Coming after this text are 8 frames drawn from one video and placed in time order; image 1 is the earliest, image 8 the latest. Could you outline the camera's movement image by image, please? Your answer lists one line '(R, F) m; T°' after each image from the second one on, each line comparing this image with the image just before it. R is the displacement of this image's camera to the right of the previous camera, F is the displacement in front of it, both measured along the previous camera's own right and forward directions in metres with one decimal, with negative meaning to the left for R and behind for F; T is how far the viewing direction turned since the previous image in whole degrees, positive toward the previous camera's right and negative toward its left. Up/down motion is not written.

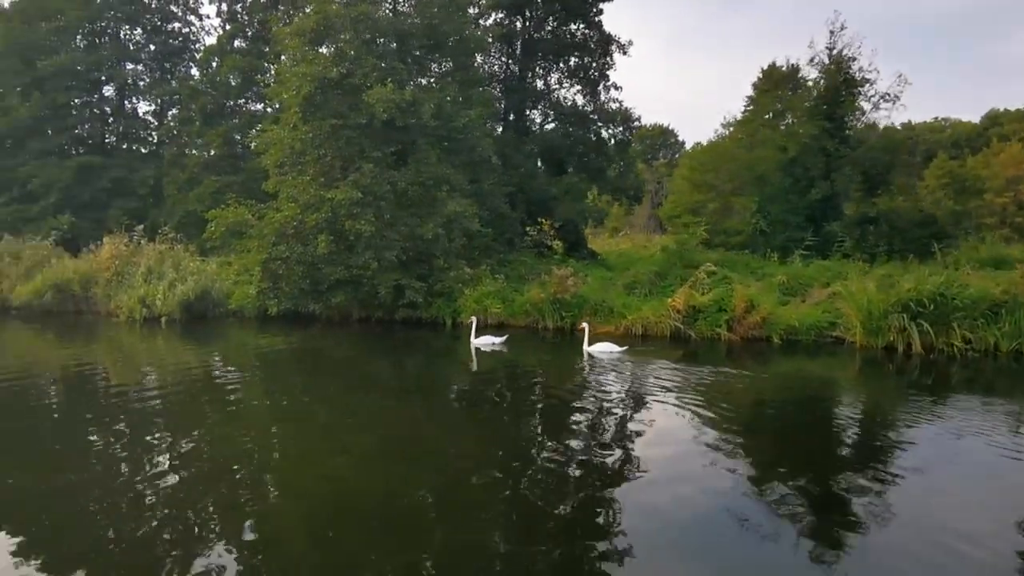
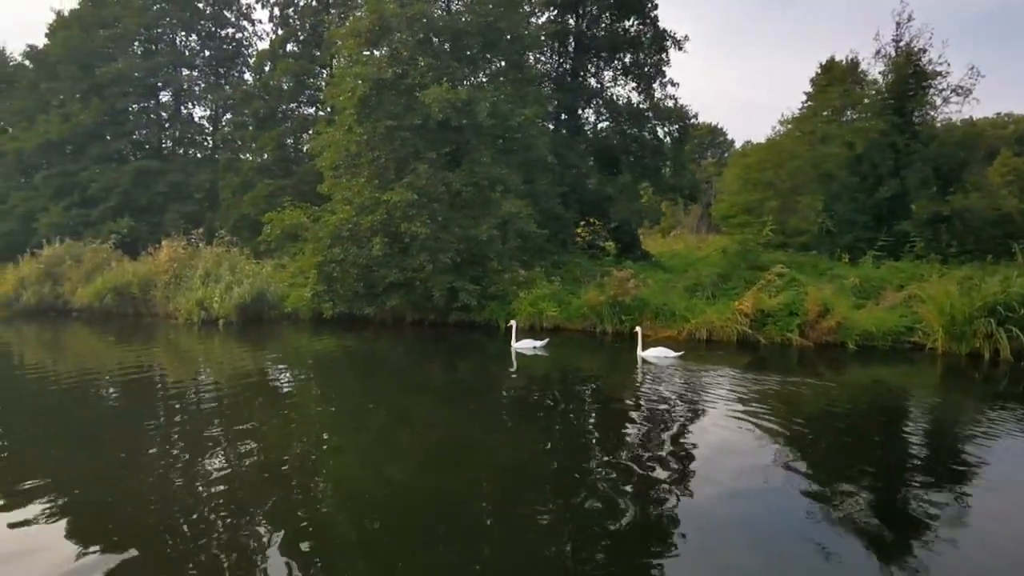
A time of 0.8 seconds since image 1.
(-0.1, +0.3) m; -3°
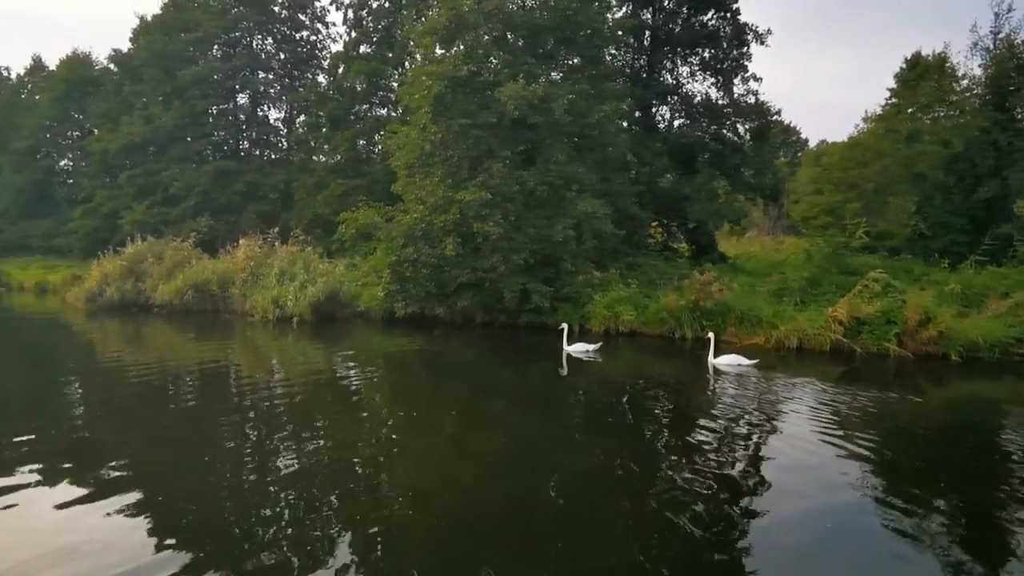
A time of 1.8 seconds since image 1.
(-0.1, +0.3) m; -5°
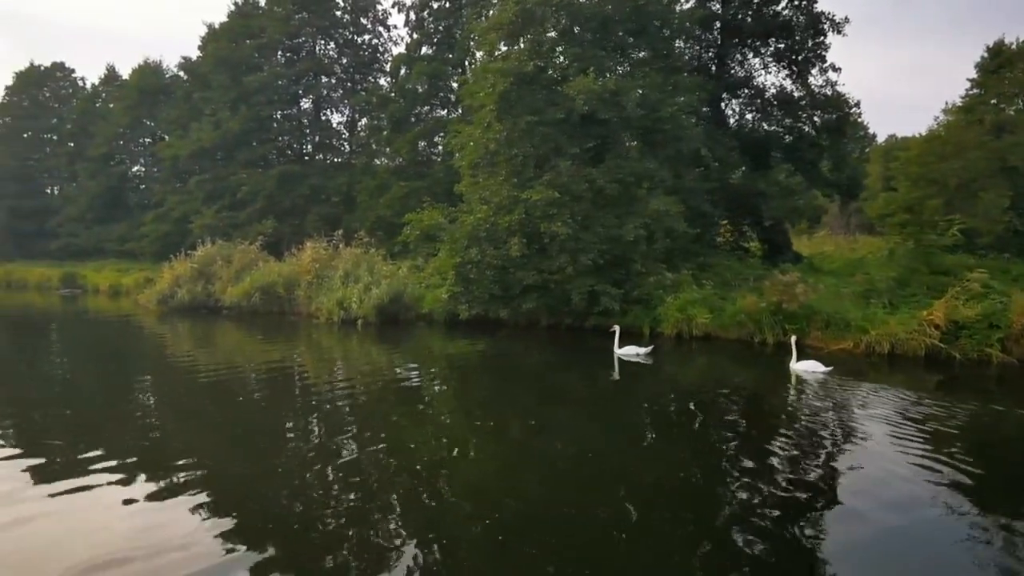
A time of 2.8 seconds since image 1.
(-0.1, +0.3) m; -4°
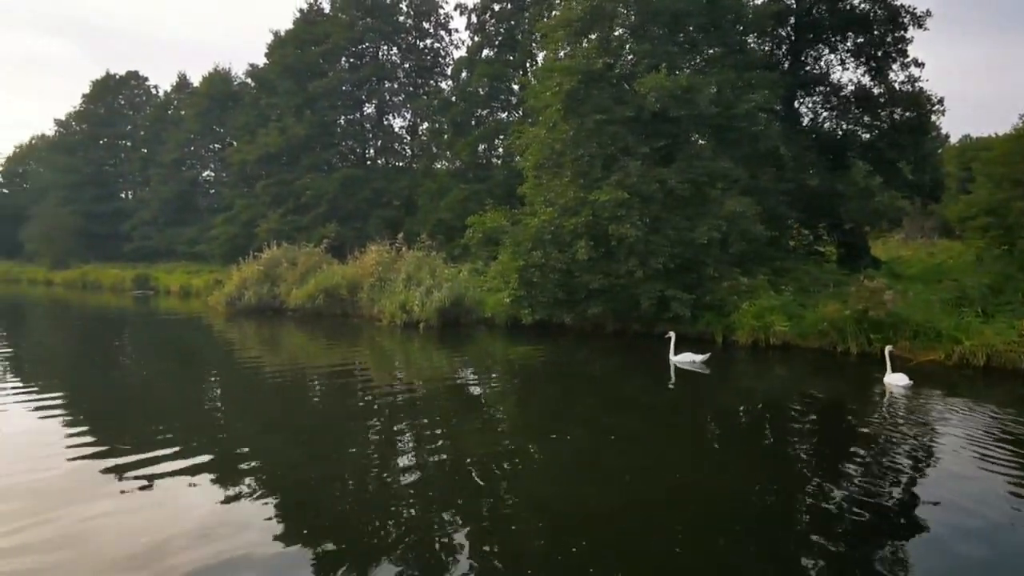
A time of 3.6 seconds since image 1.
(-0.1, +0.3) m; -4°
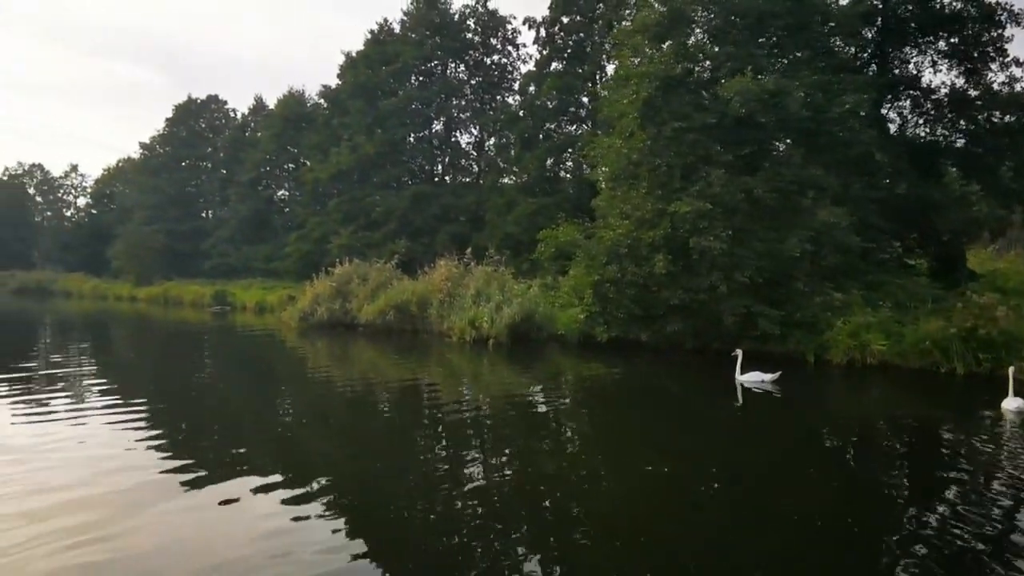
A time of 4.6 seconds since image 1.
(-0.1, +0.3) m; -5°
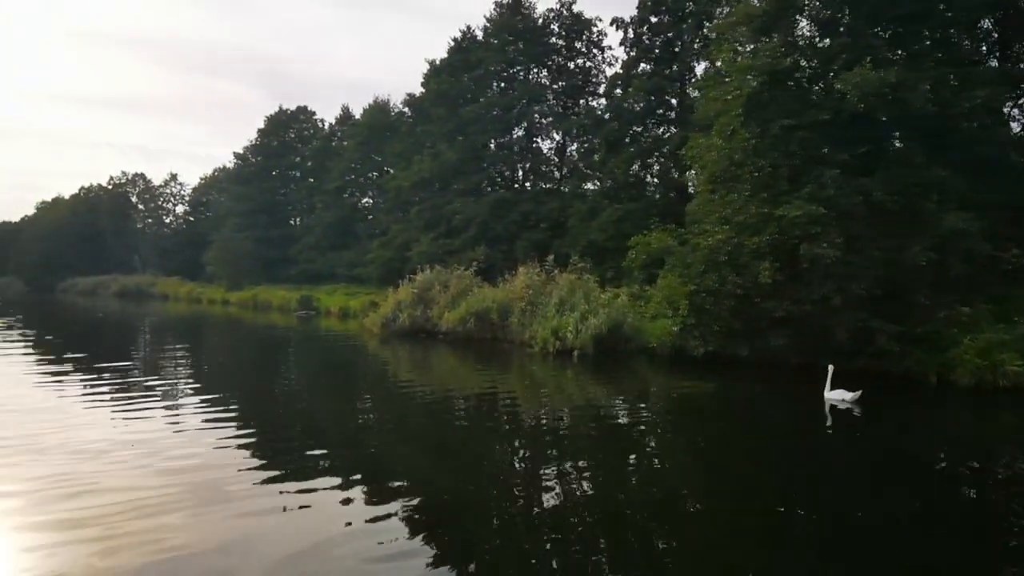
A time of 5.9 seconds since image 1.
(-0.1, +0.5) m; -6°
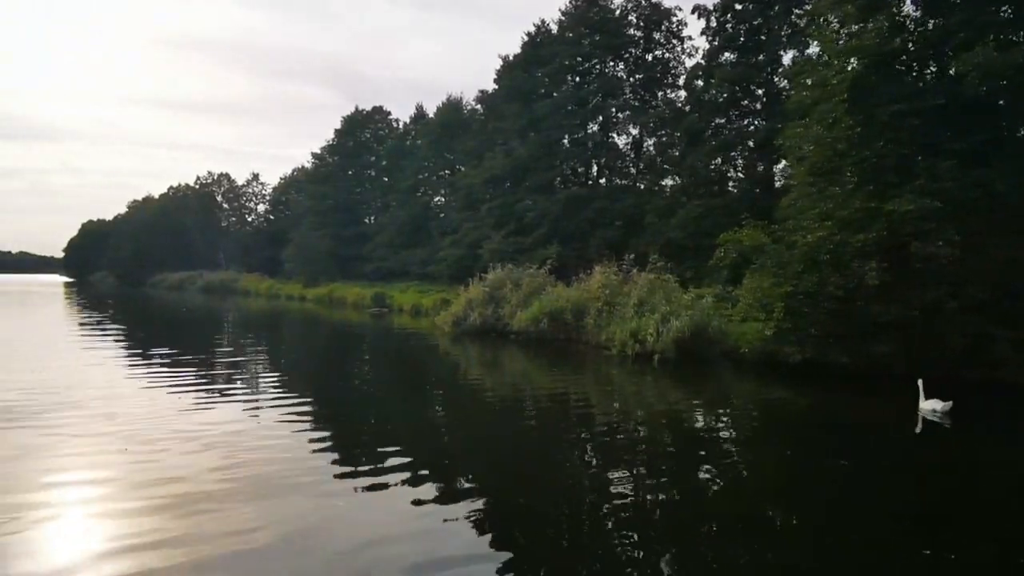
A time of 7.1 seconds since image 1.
(-0.1, +0.5) m; -5°
